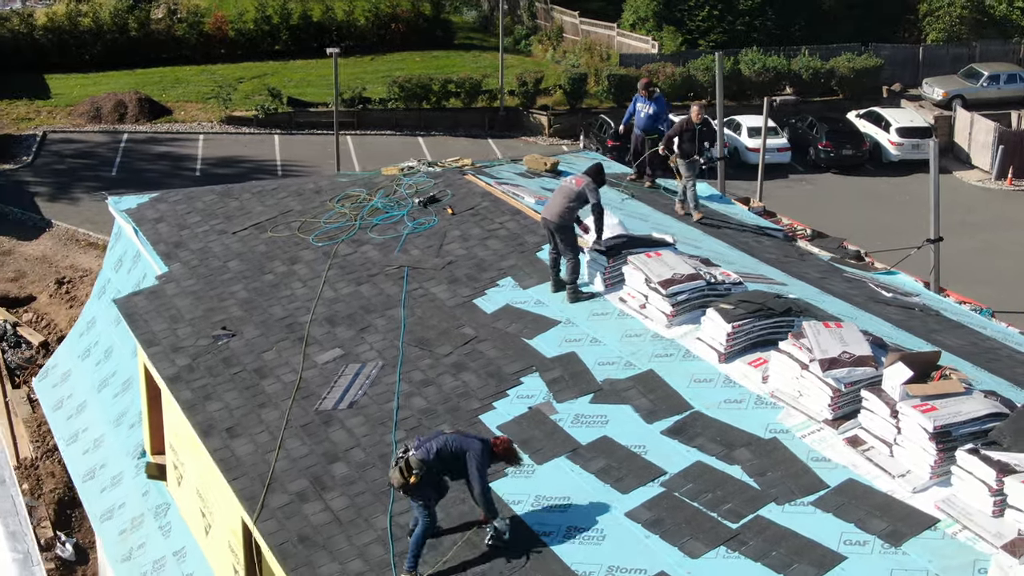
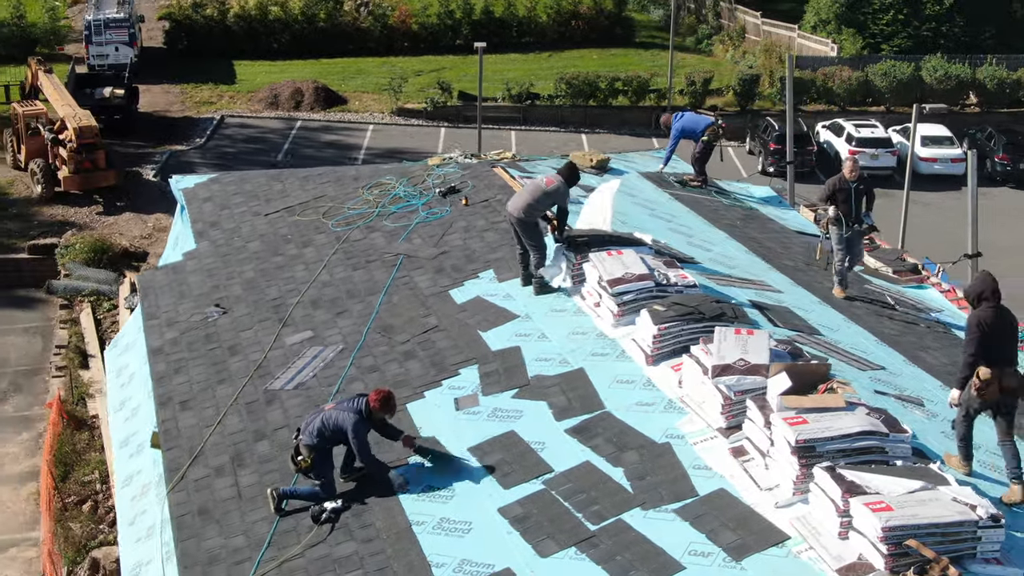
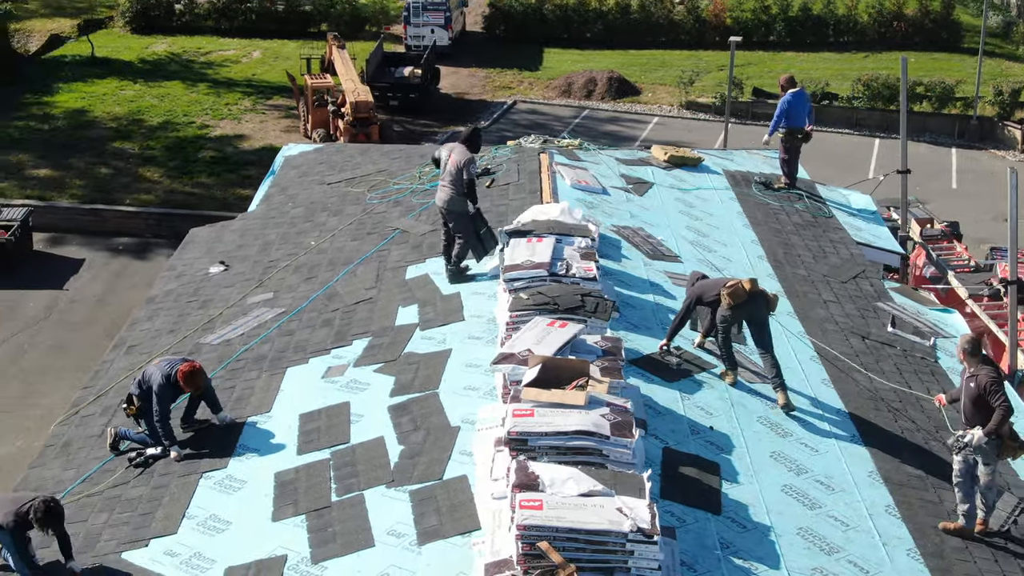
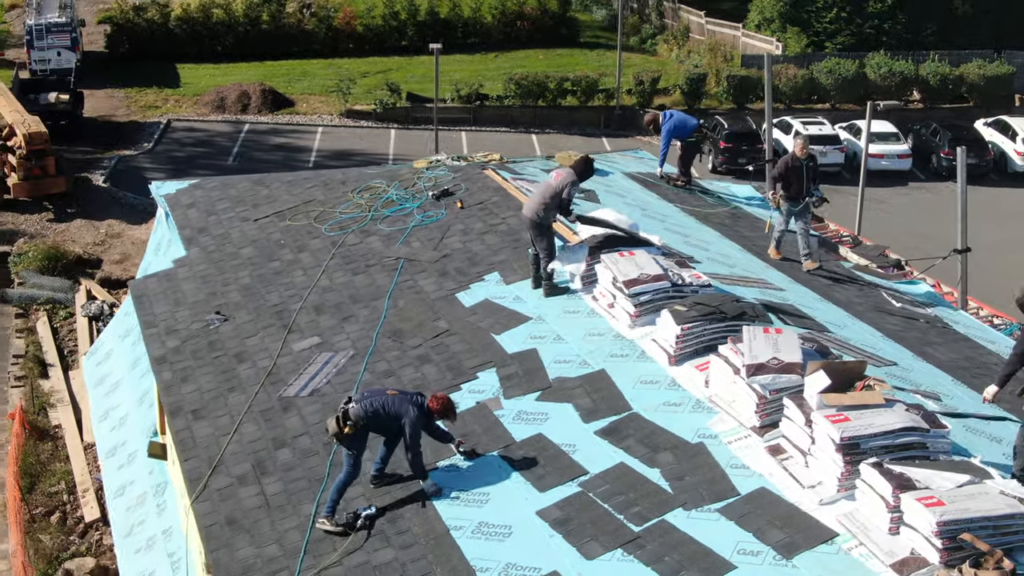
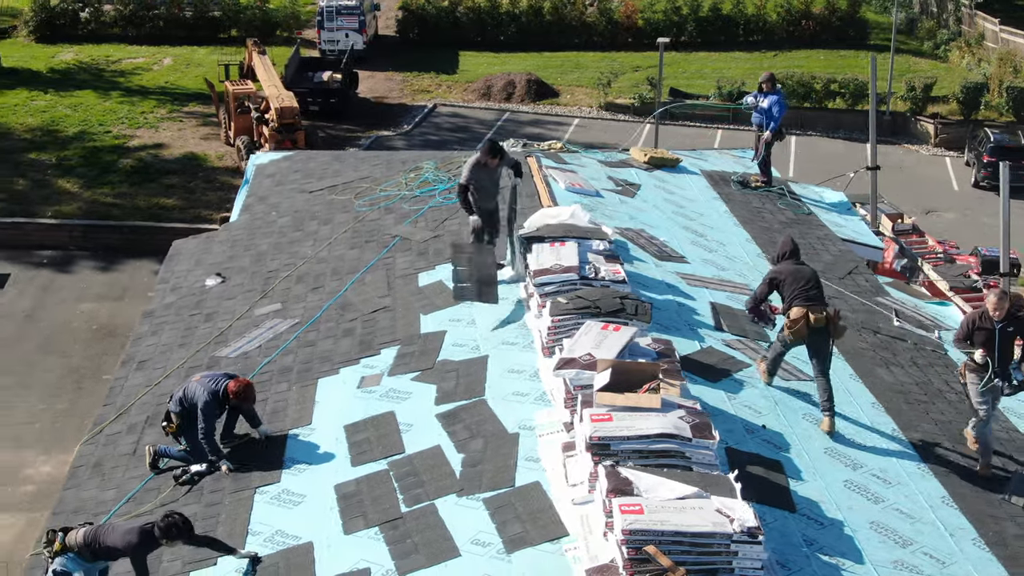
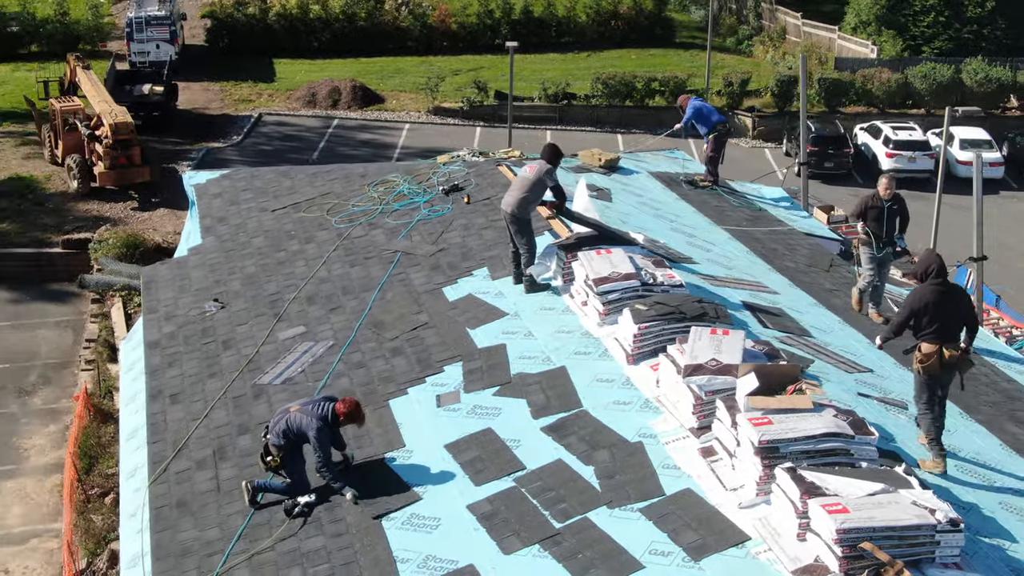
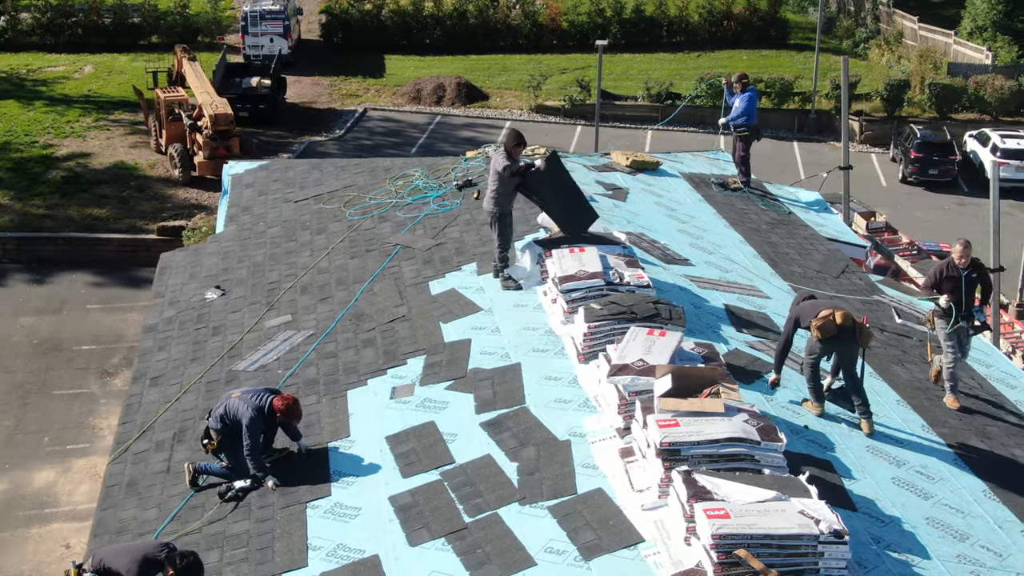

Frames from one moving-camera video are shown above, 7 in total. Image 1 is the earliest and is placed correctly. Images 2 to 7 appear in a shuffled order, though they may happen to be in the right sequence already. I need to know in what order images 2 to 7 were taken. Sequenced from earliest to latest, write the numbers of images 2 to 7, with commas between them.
4, 2, 6, 7, 5, 3
